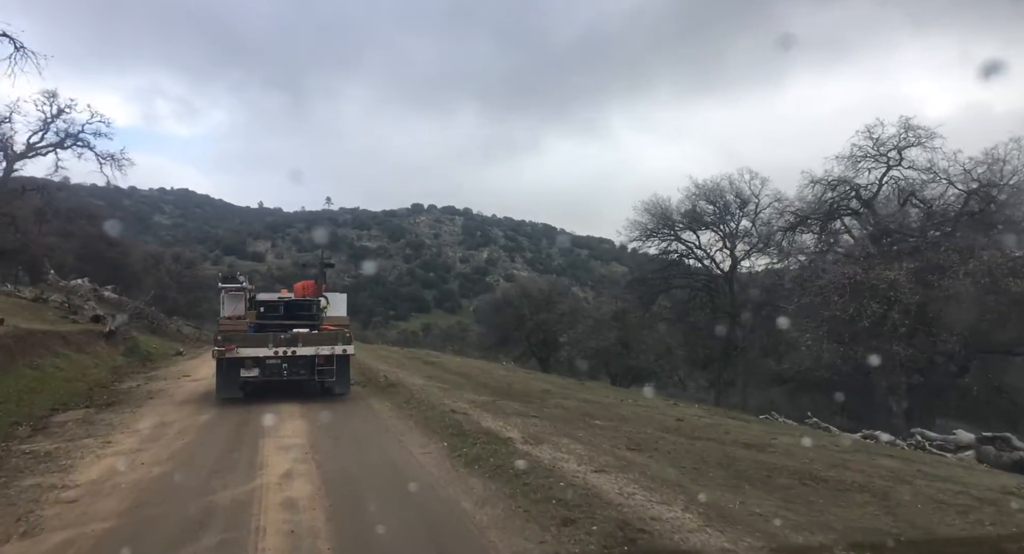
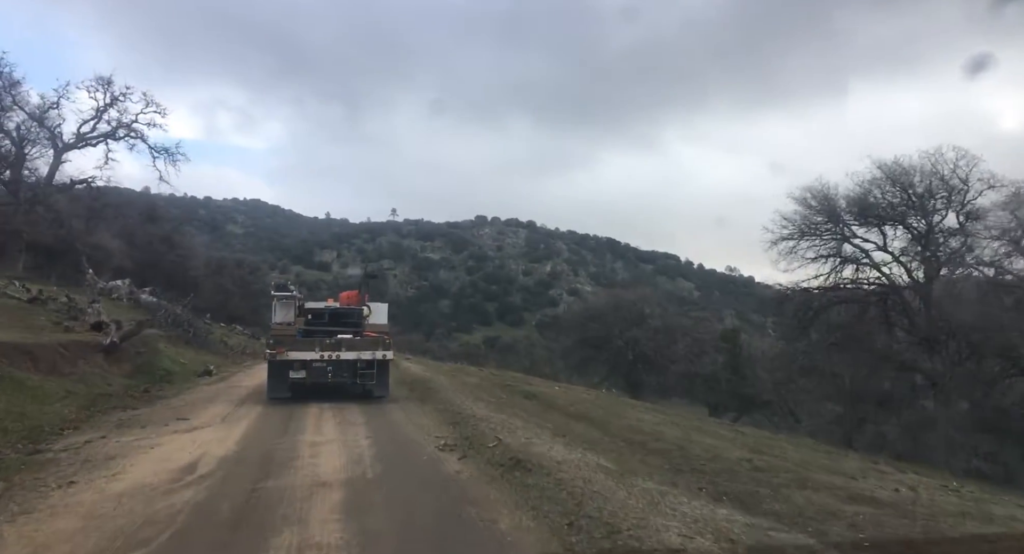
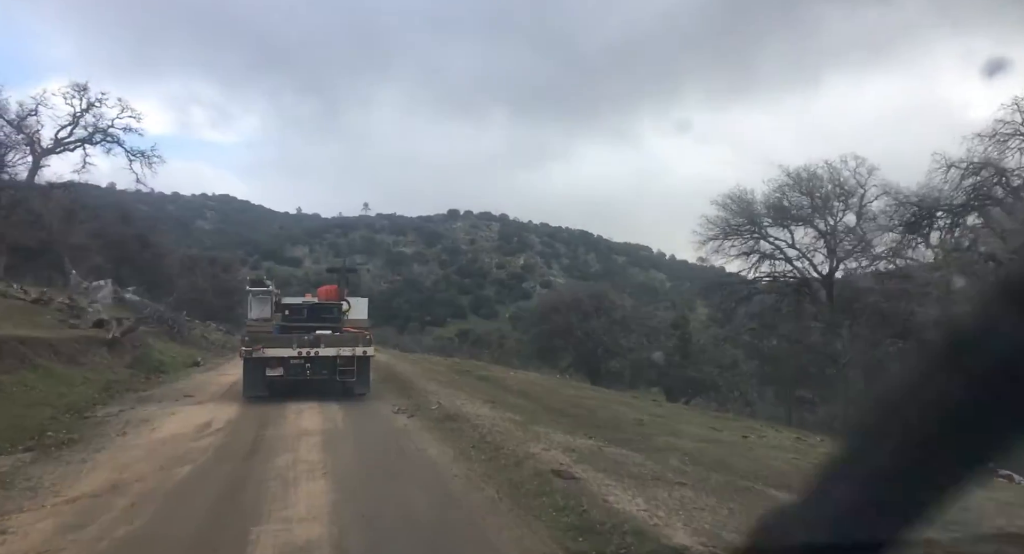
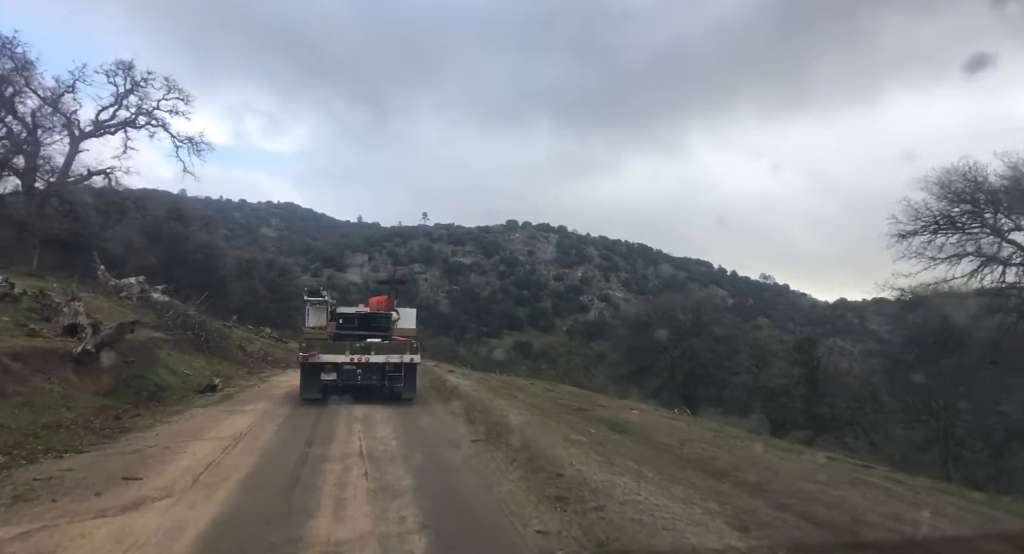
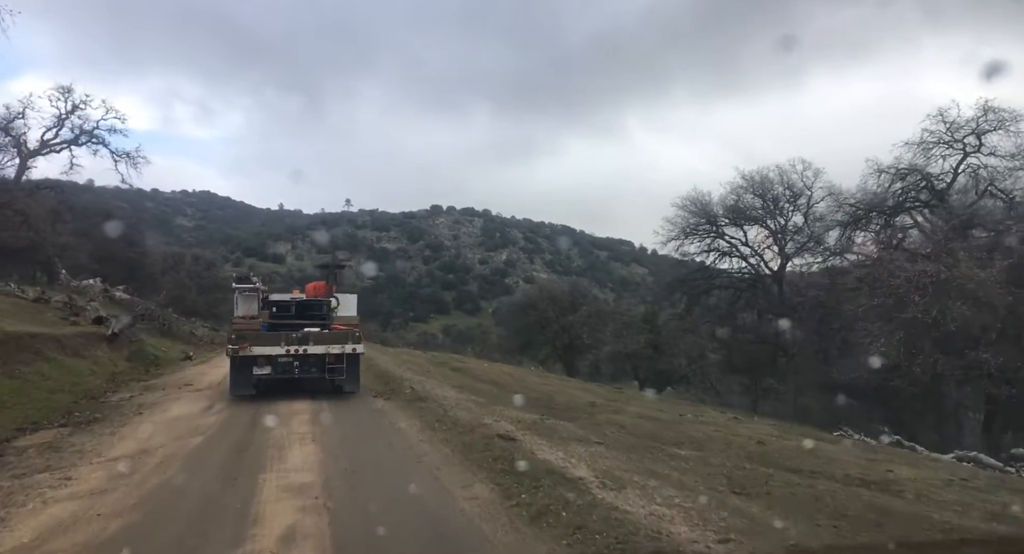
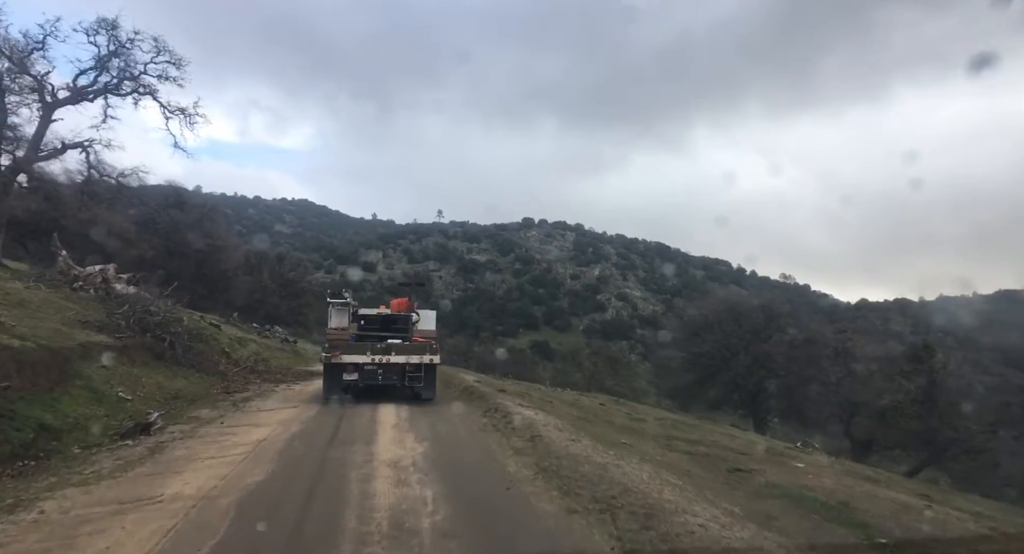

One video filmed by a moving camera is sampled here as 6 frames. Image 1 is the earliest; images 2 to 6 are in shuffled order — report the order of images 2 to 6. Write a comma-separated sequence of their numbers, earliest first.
5, 3, 2, 4, 6
